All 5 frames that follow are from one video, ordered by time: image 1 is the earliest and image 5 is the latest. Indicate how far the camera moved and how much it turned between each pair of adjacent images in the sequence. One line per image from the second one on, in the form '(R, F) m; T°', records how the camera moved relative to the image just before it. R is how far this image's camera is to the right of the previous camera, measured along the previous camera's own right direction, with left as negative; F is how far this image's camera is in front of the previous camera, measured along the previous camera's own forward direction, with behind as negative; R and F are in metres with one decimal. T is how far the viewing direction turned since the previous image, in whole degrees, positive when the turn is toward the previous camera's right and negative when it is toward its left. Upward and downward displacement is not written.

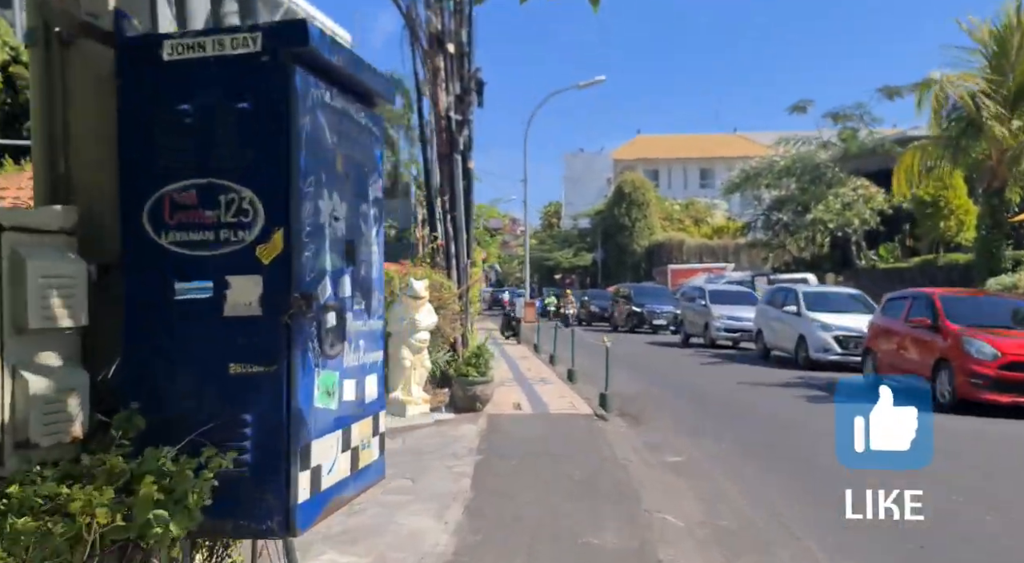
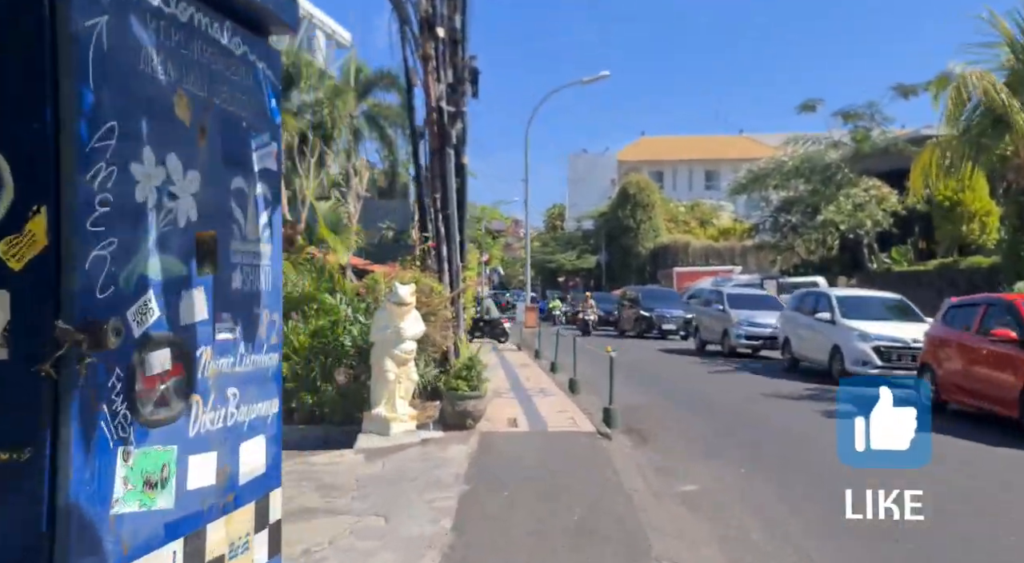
(+0.1, +0.9) m; 0°
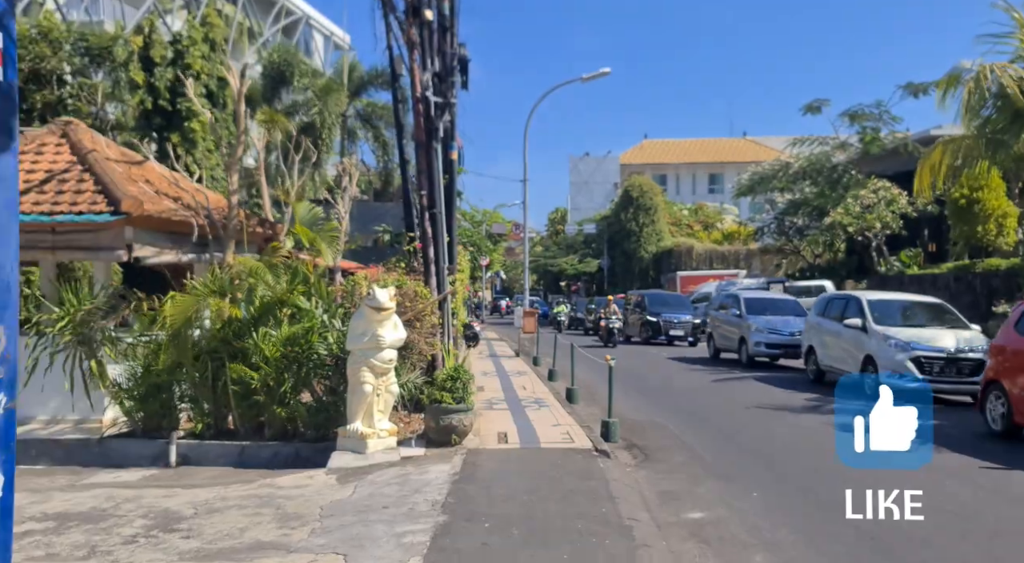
(+0.1, +0.8) m; 0°
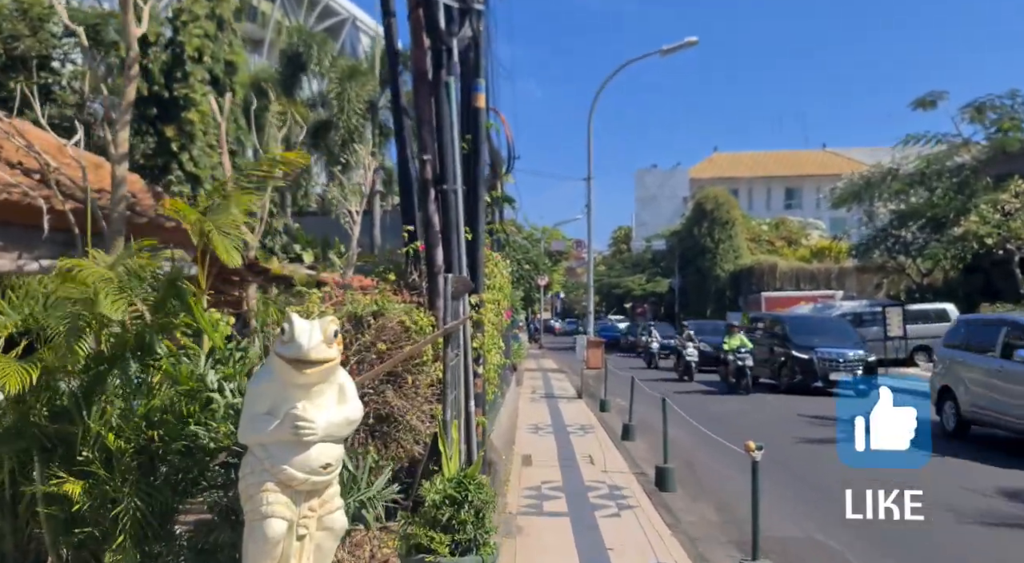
(0.0, +4.2) m; -4°
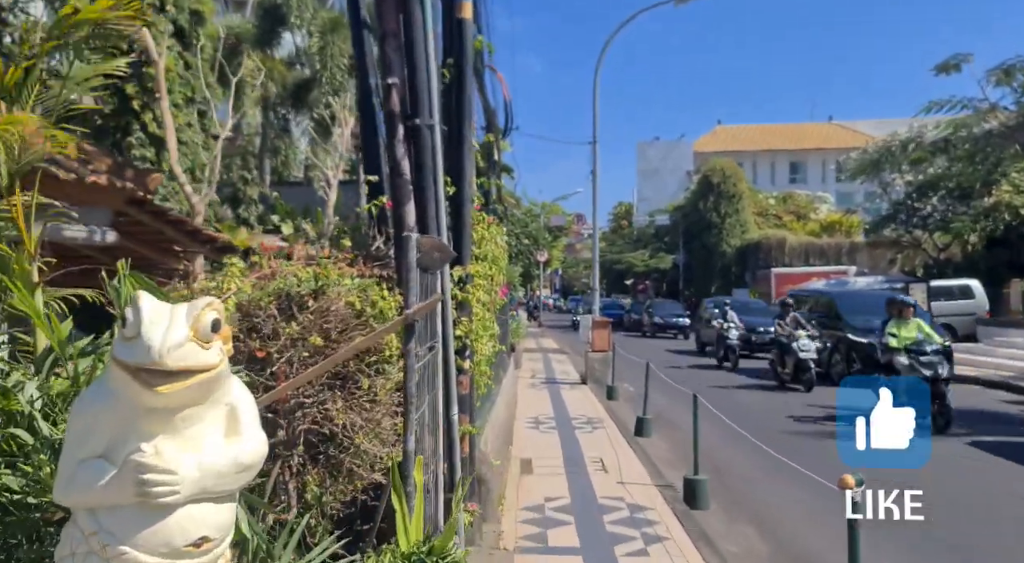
(0.0, +1.6) m; 0°
